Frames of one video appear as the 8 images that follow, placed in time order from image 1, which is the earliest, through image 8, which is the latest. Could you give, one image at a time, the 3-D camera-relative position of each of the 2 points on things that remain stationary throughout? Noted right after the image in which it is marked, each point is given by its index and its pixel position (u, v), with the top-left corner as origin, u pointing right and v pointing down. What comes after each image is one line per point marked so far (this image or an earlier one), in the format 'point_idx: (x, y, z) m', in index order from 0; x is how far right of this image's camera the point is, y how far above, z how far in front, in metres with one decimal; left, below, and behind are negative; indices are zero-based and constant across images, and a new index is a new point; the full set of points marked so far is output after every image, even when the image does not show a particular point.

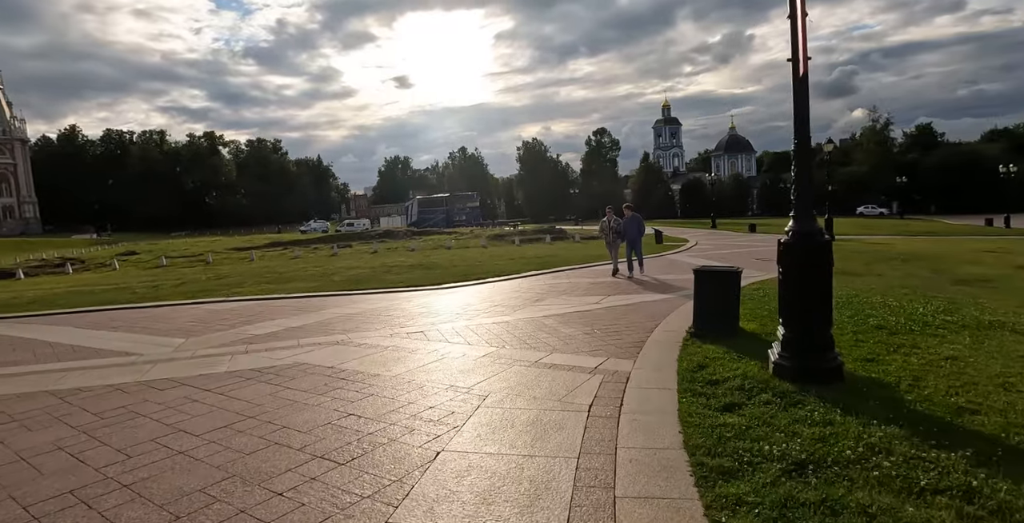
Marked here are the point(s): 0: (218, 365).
0: (-3.9, -1.4, +7.4) m
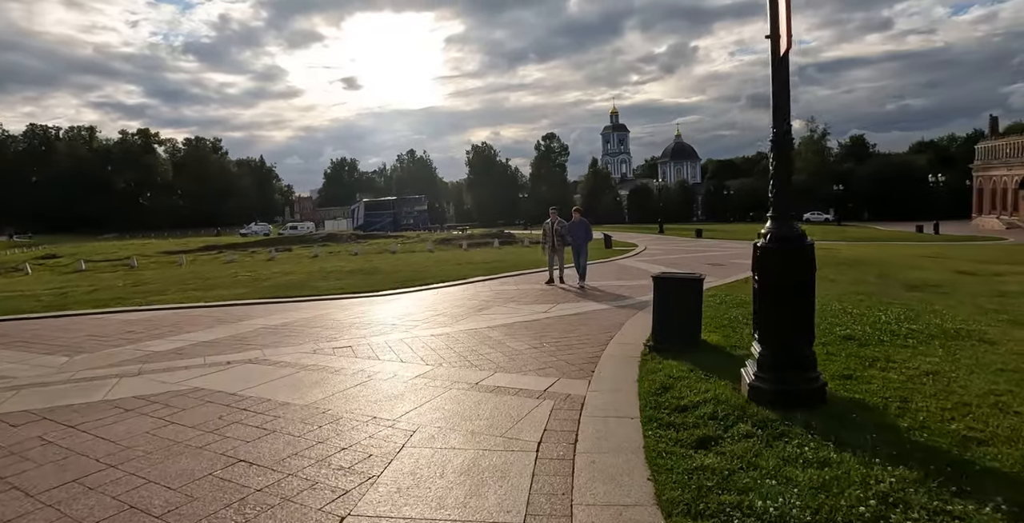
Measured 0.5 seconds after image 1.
0: (-4.6, -1.5, +6.2) m
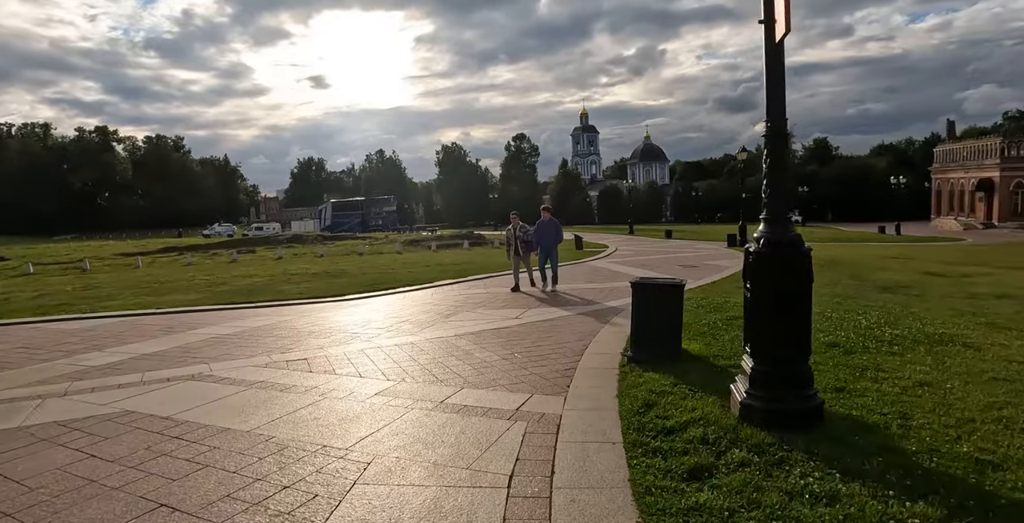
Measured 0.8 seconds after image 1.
0: (-4.9, -1.5, +5.5) m
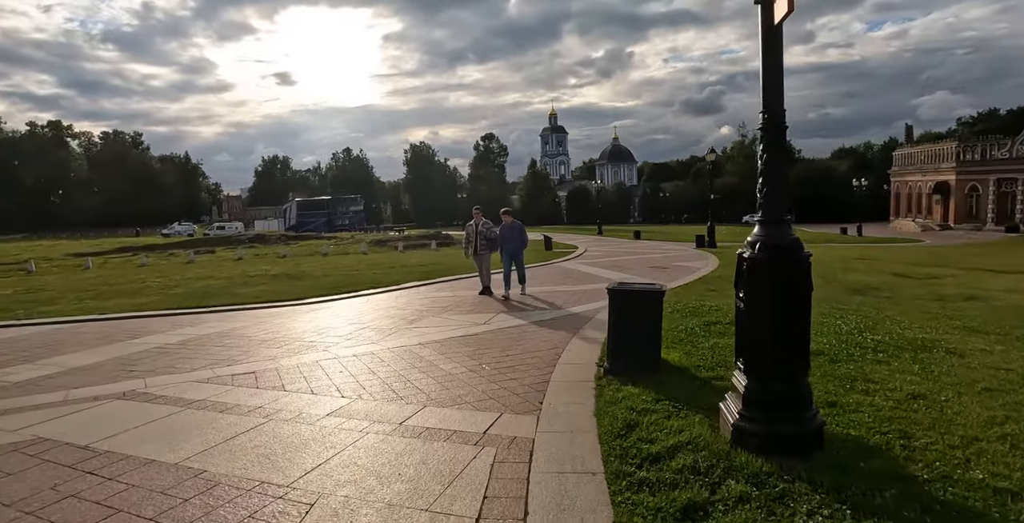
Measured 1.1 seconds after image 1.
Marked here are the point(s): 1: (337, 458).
0: (-5.2, -1.6, +4.7) m
1: (-1.2, -1.3, +3.8) m
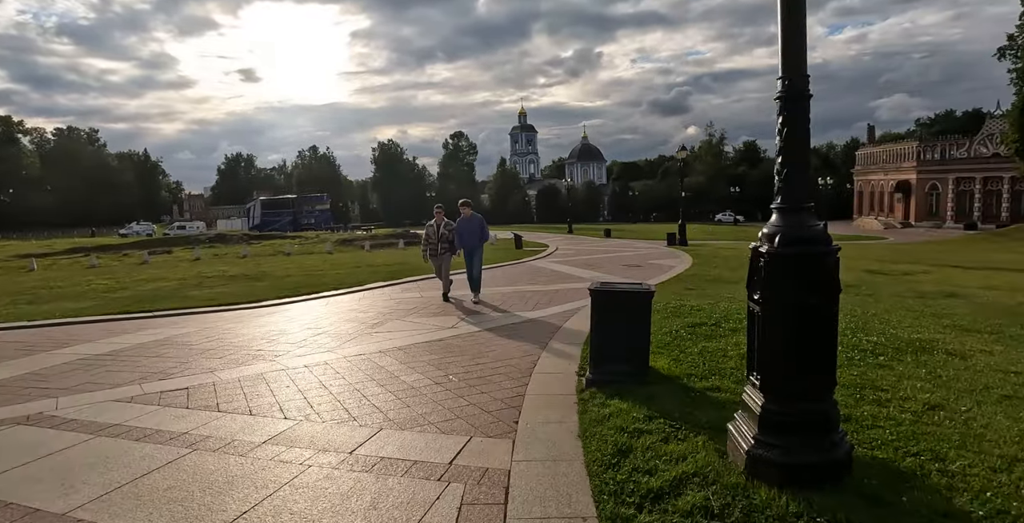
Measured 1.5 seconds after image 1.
0: (-5.4, -1.6, +3.8) m
1: (-1.3, -1.3, +3.1) m
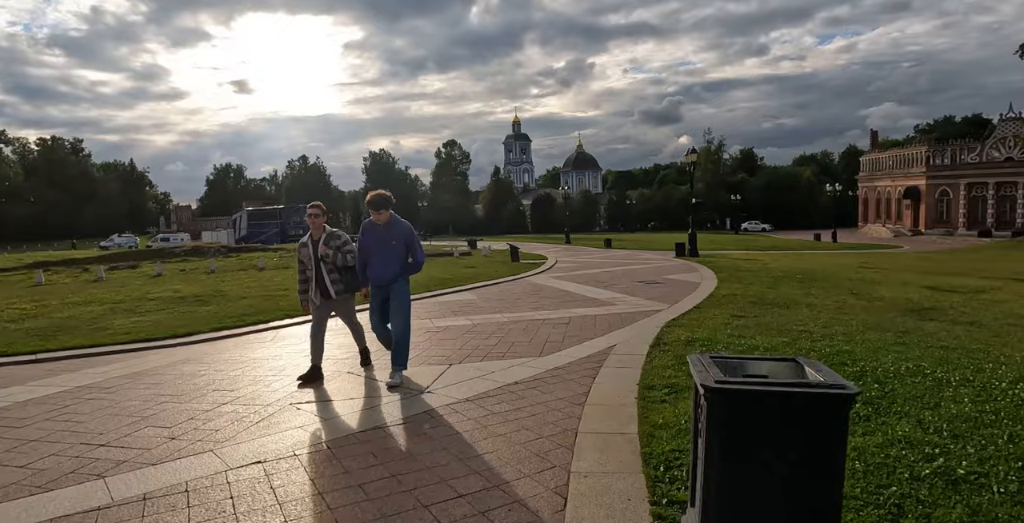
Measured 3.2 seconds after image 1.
0: (-5.3, -1.8, +1.0) m
1: (-1.2, -1.5, +0.4) m
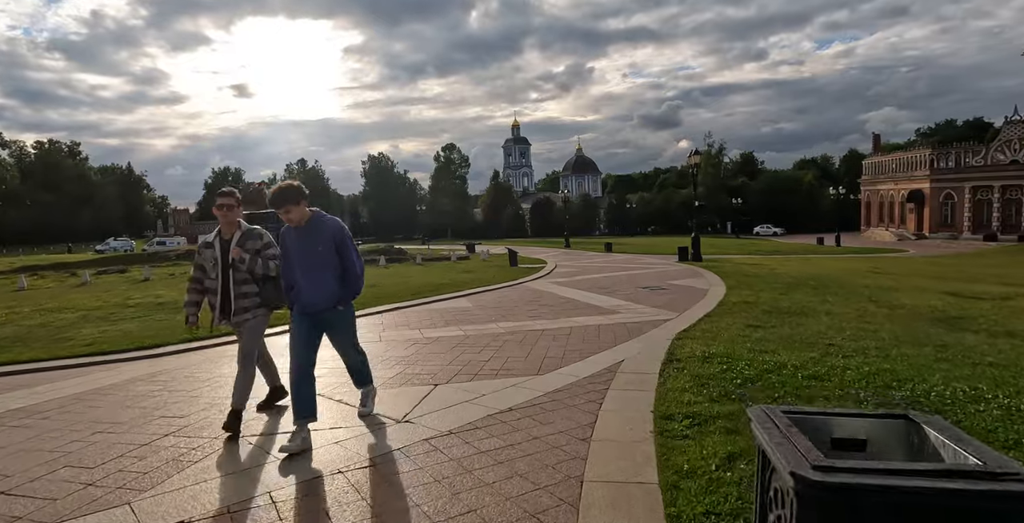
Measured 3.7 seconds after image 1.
0: (-5.3, -1.9, +0.2) m
1: (-1.3, -1.5, -0.4) m
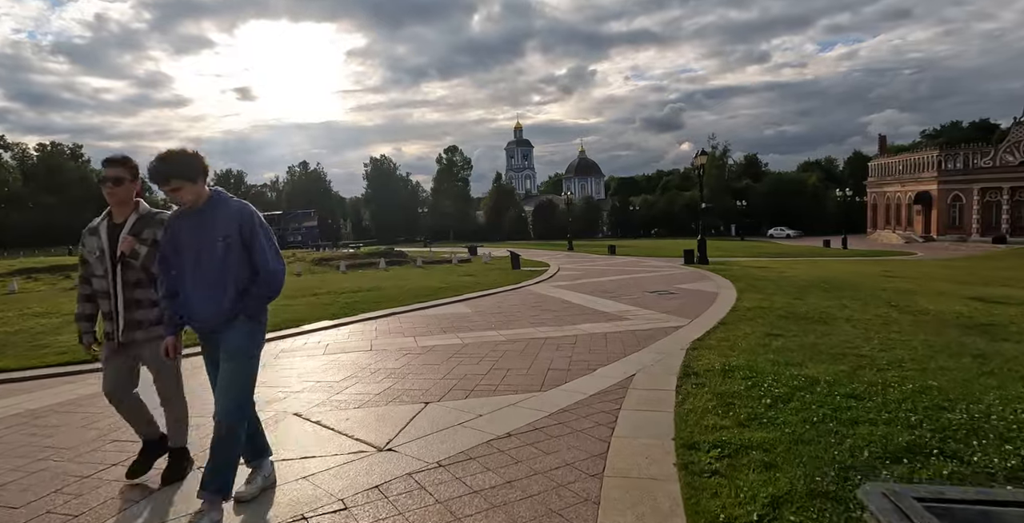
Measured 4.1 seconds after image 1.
0: (-5.3, -1.9, -0.4) m
1: (-1.3, -1.6, -1.0) m
